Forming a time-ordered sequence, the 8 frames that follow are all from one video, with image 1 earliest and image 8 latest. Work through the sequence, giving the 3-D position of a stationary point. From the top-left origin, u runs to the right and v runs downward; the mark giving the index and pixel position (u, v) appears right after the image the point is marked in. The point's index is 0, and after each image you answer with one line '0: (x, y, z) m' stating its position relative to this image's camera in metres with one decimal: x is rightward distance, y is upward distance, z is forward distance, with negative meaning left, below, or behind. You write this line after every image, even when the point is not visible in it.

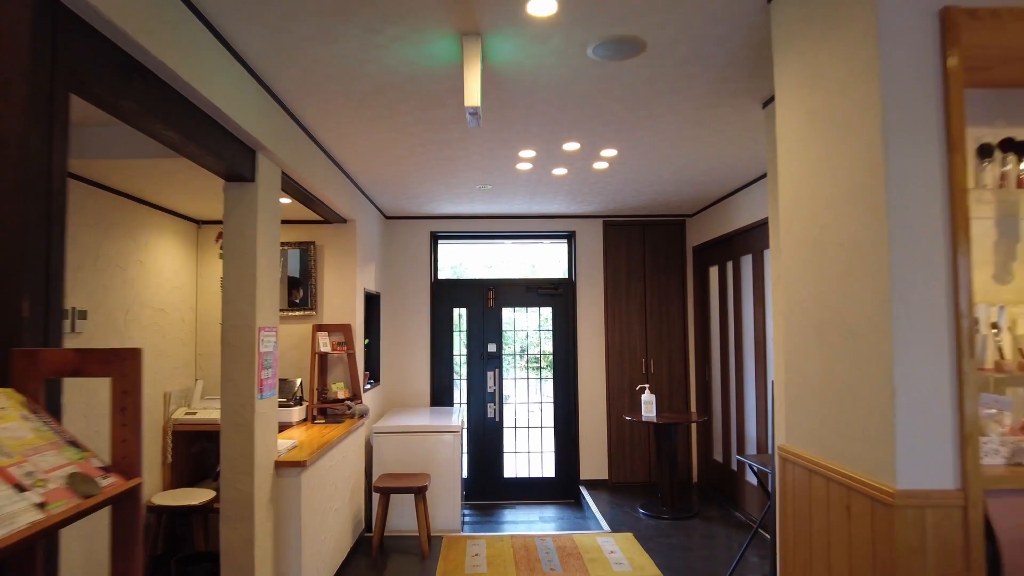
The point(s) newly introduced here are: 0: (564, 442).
0: (+0.4, -1.2, +5.3) m
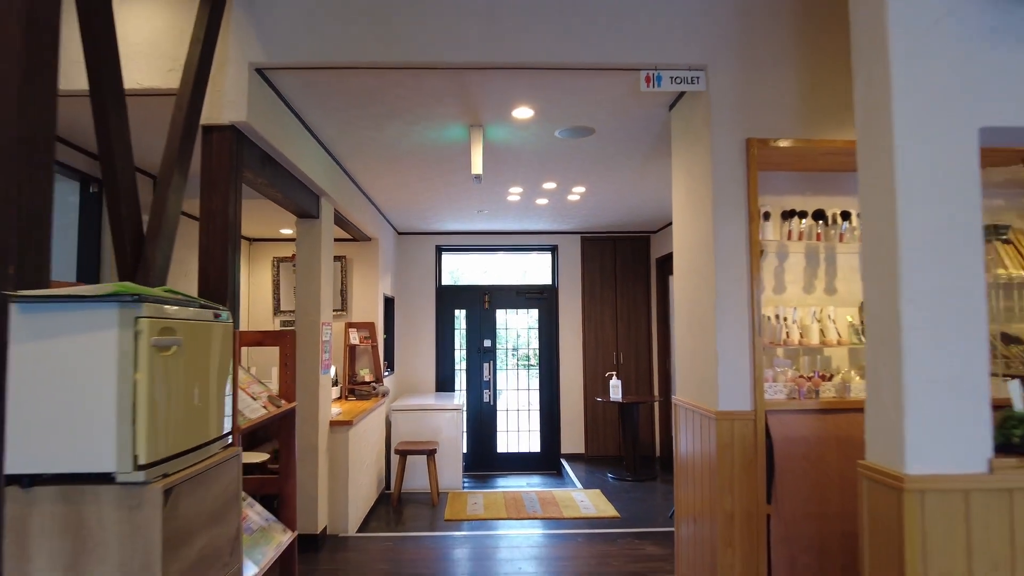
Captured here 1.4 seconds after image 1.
0: (+0.3, -1.3, +6.3) m
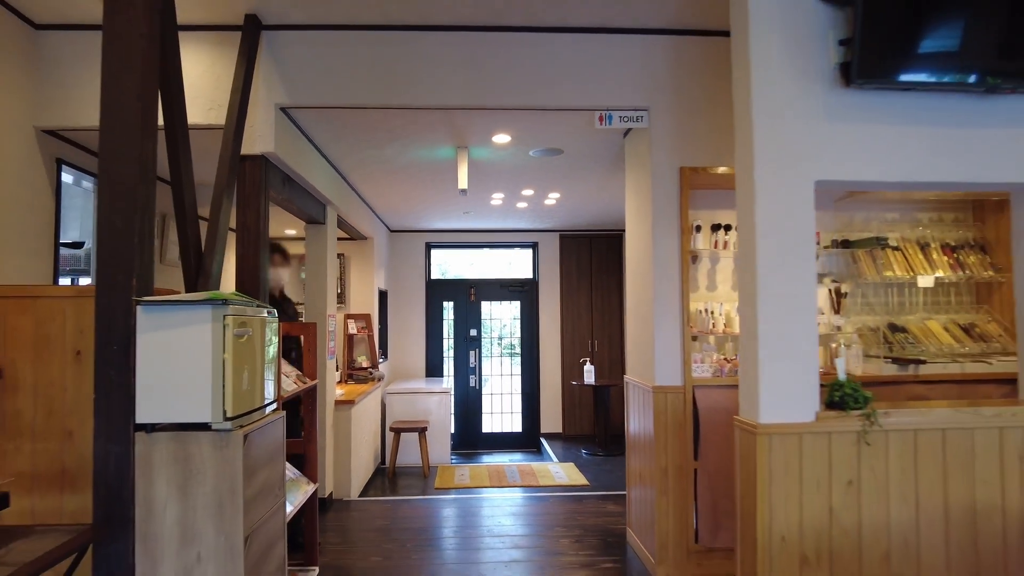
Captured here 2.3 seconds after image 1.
0: (+0.2, -1.2, +6.9) m
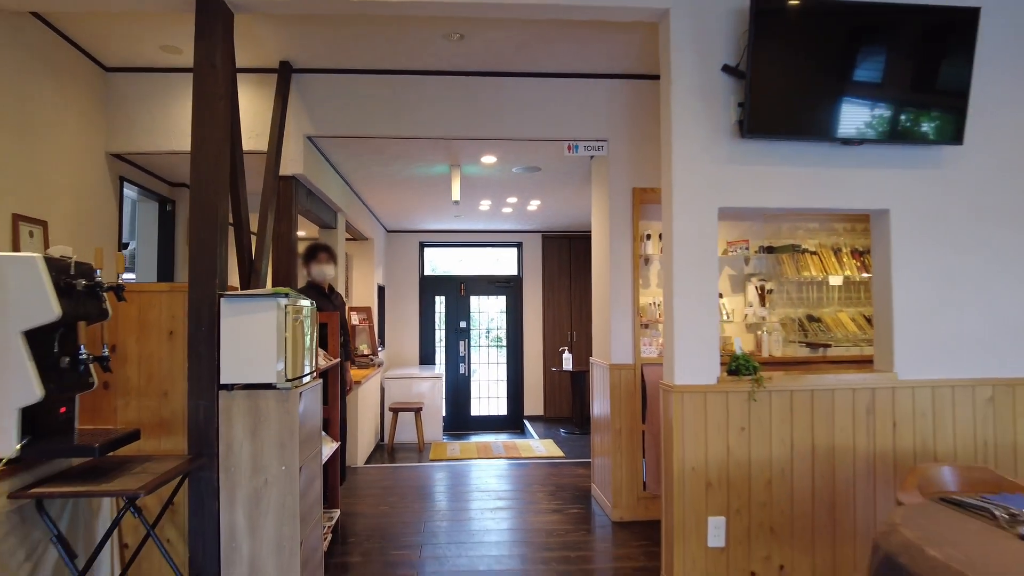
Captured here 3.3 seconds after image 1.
0: (0.0, -1.2, +7.6) m
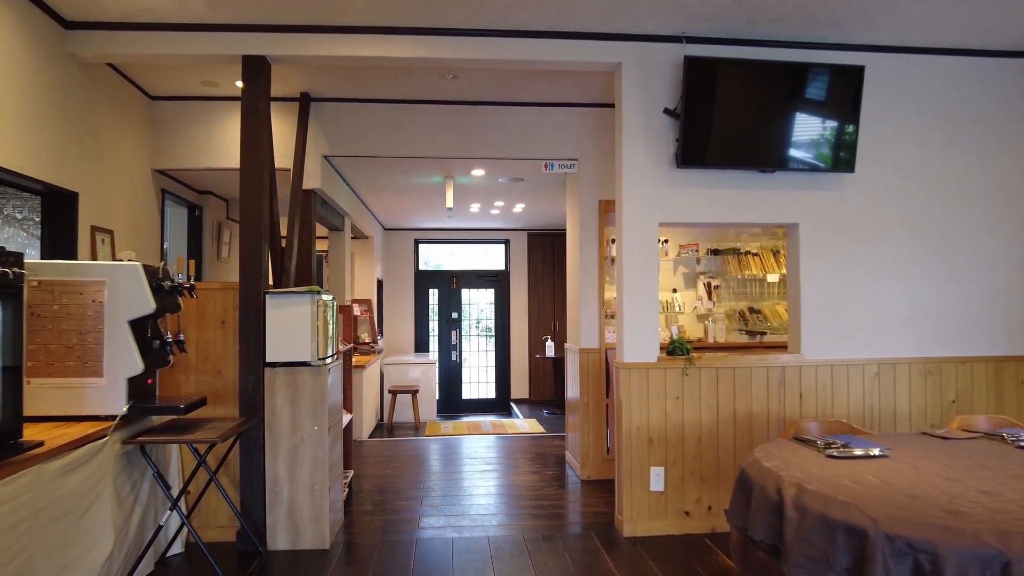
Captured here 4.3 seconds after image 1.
0: (-0.1, -1.1, +8.3) m
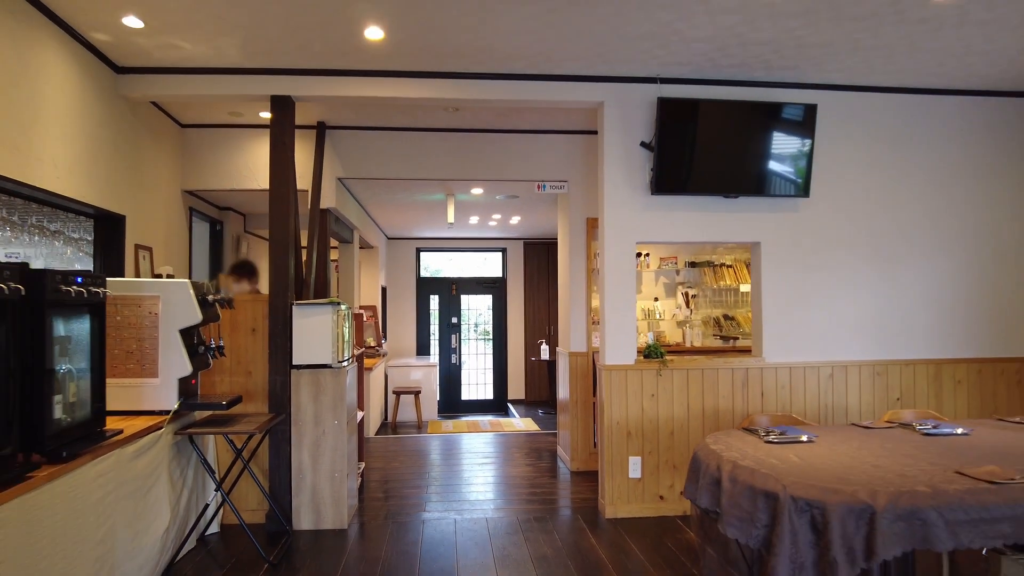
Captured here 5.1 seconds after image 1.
0: (-0.2, -1.2, +8.7) m
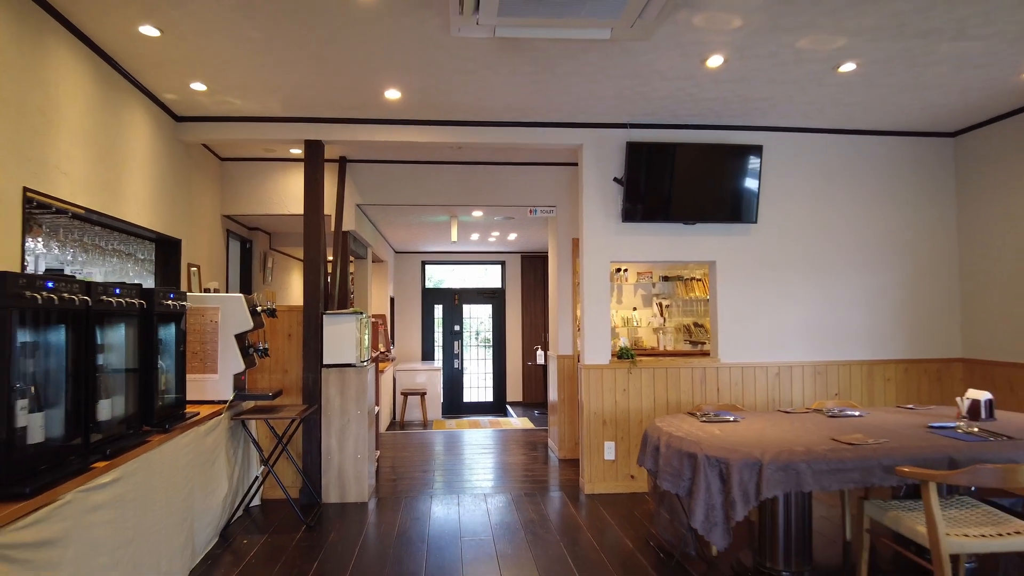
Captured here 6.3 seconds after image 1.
0: (-0.2, -1.3, +9.4) m
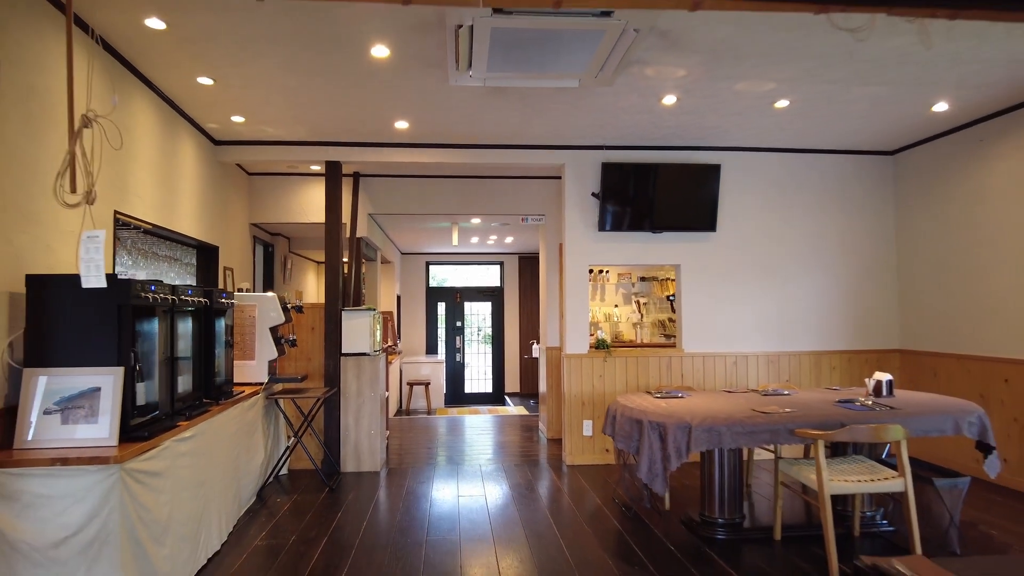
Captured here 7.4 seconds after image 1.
0: (-0.2, -1.3, +10.1) m
